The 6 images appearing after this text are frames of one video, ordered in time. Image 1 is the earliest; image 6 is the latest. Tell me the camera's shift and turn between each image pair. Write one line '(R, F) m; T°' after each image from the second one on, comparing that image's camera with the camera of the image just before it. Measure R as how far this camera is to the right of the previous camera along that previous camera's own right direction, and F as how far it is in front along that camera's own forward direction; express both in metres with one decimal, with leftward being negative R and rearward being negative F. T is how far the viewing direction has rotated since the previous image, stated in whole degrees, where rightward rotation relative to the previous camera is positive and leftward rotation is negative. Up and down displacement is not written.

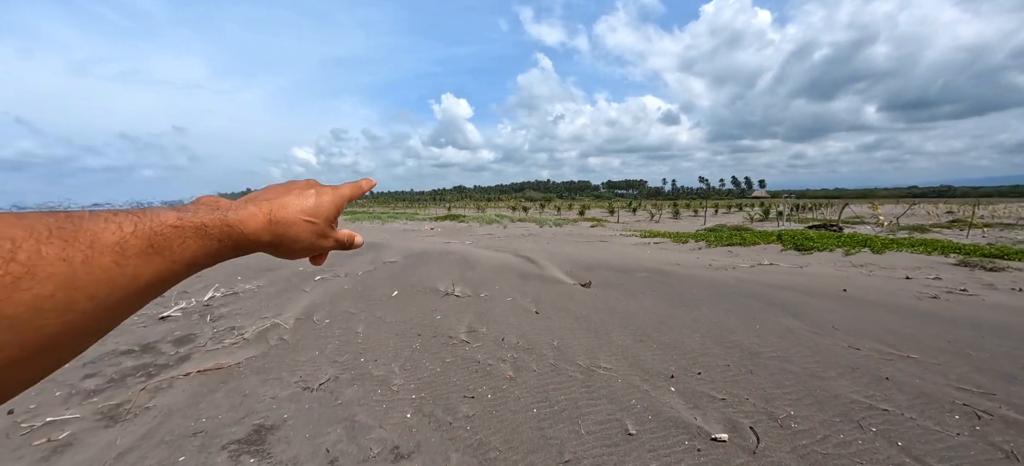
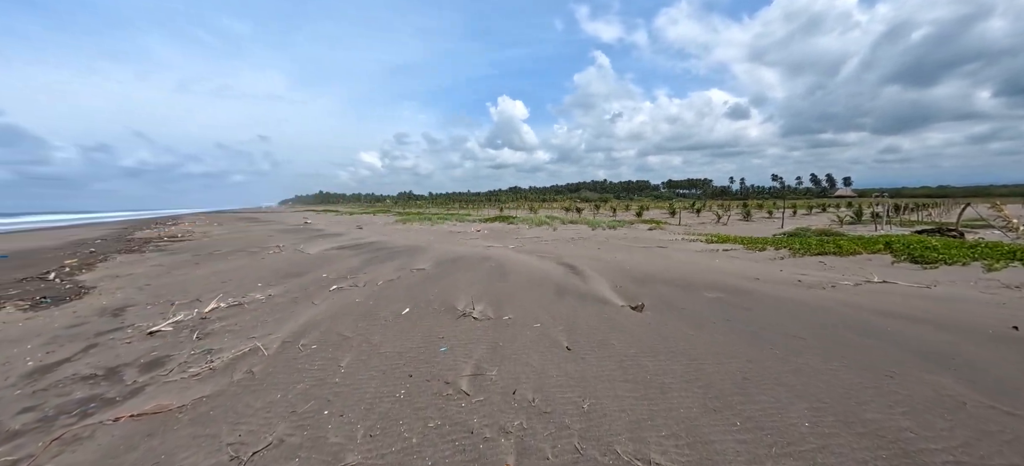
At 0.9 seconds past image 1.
(+0.5, +1.9) m; -8°
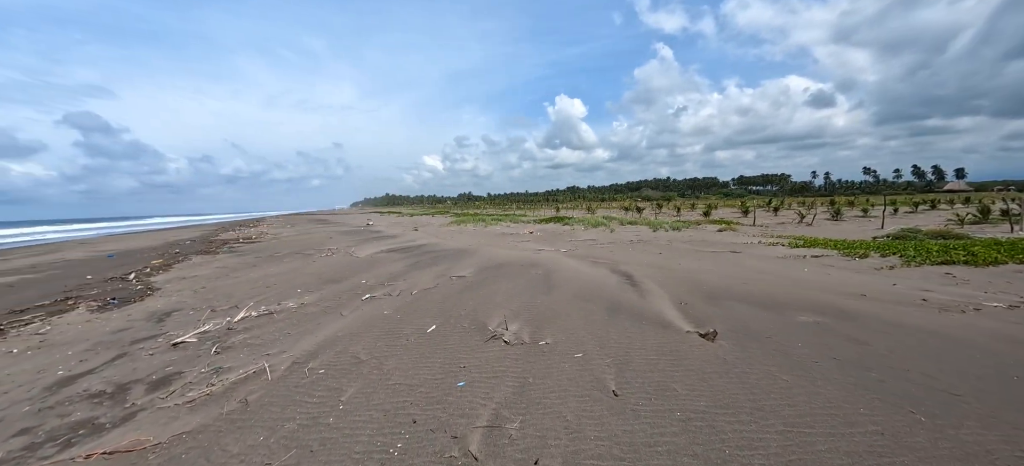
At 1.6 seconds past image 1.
(+0.3, +1.3) m; -9°
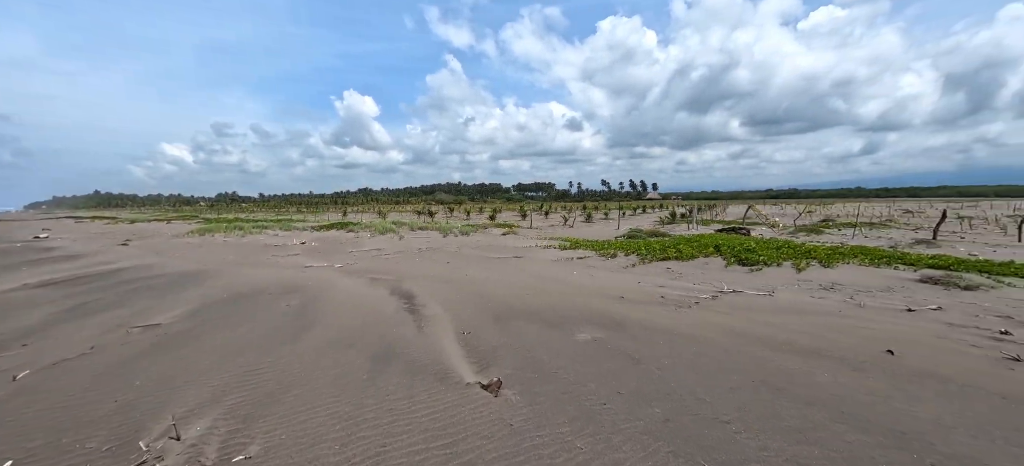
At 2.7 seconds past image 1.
(+1.2, +1.8) m; +30°
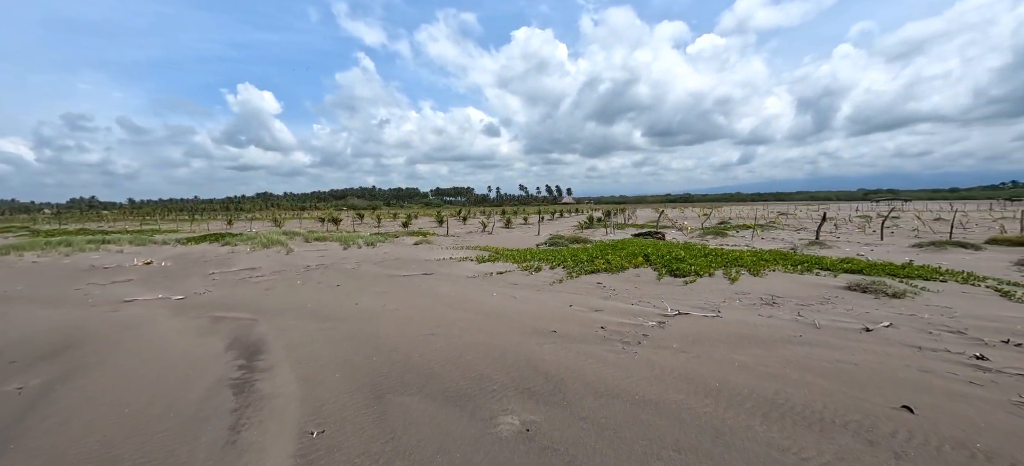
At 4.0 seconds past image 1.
(+0.5, +2.3) m; +12°
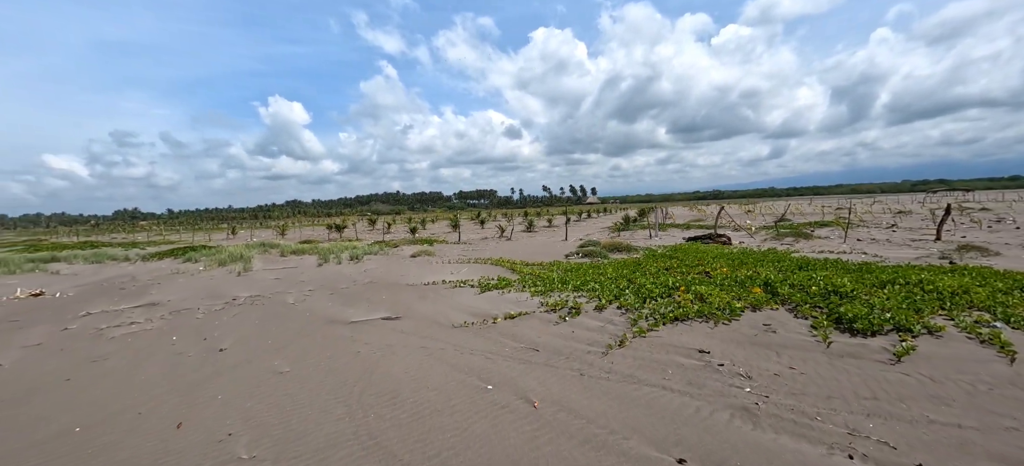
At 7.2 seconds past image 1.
(+0.1, +5.4) m; -4°
